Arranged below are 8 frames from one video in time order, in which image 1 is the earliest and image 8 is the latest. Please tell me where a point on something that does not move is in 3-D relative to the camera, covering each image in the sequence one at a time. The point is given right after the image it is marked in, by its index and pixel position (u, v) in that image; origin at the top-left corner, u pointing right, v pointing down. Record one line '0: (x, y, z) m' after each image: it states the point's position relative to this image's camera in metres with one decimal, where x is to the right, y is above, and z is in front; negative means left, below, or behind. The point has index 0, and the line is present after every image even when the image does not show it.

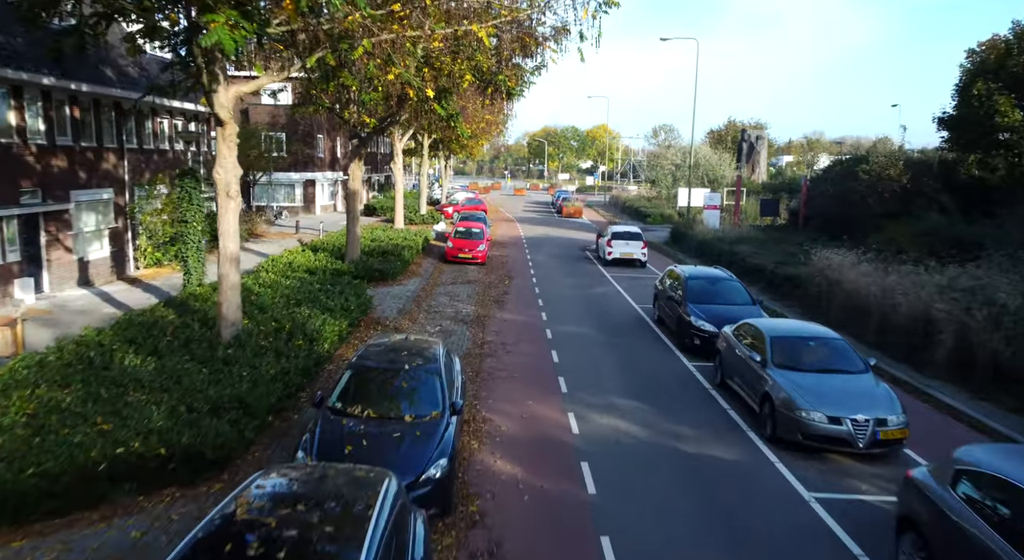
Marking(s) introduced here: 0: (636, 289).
0: (+3.6, -0.3, +19.9) m
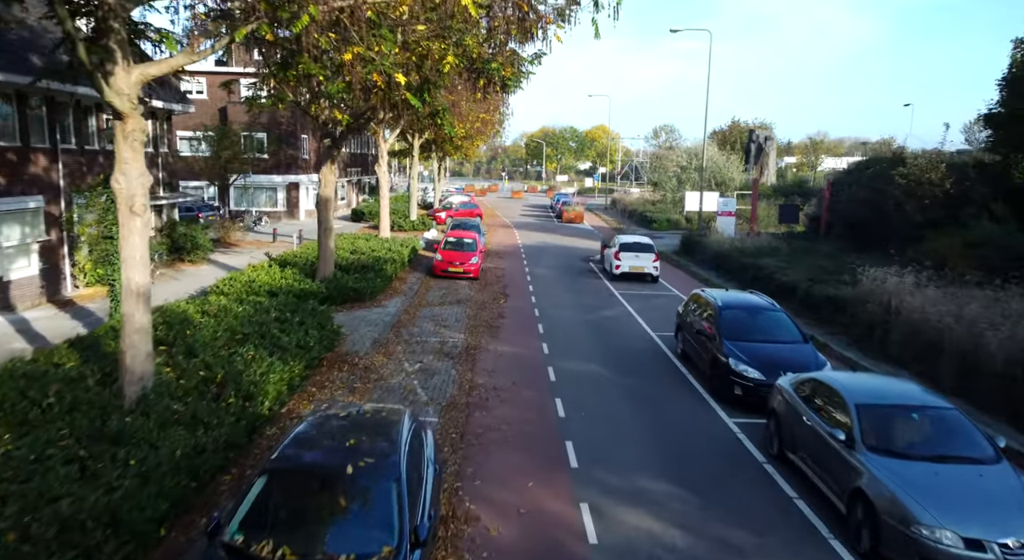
0: (+3.5, -0.8, +17.4) m
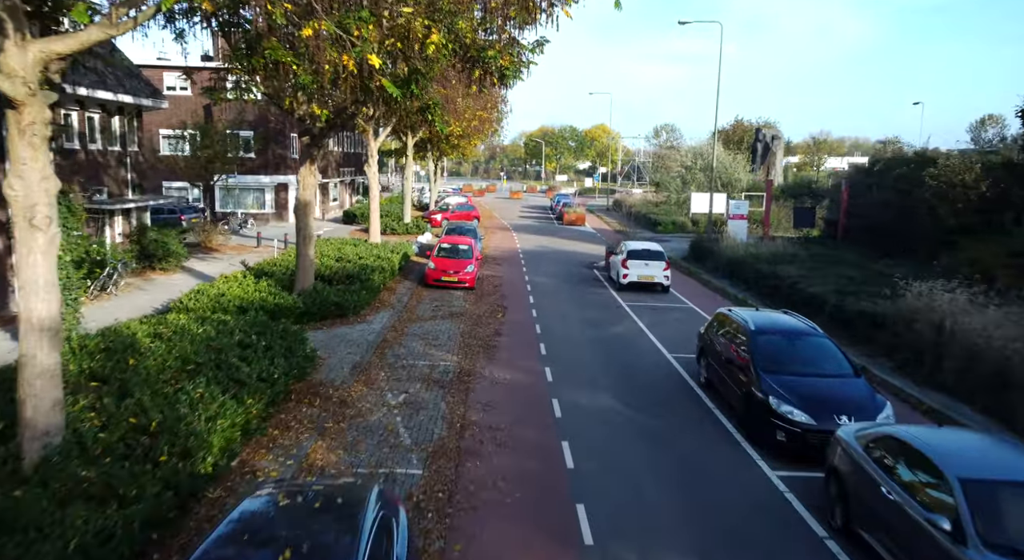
0: (+3.5, -1.1, +15.7) m
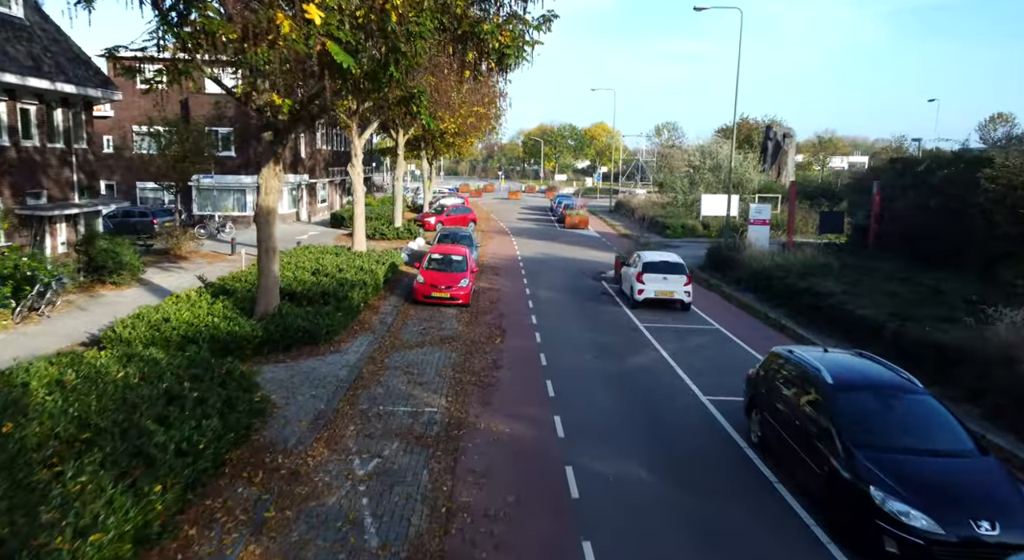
0: (+3.5, -1.5, +13.4) m
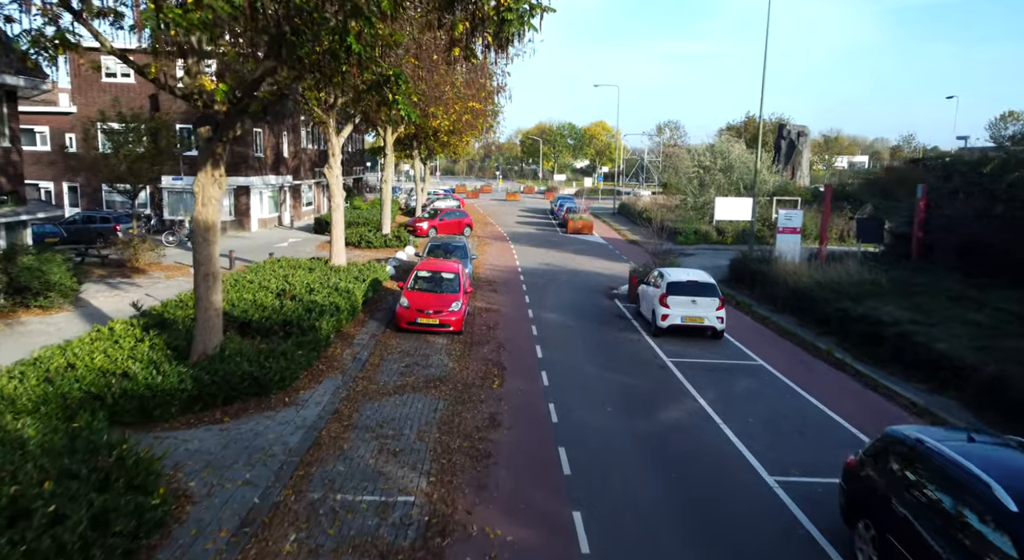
0: (+3.5, -2.0, +10.7) m
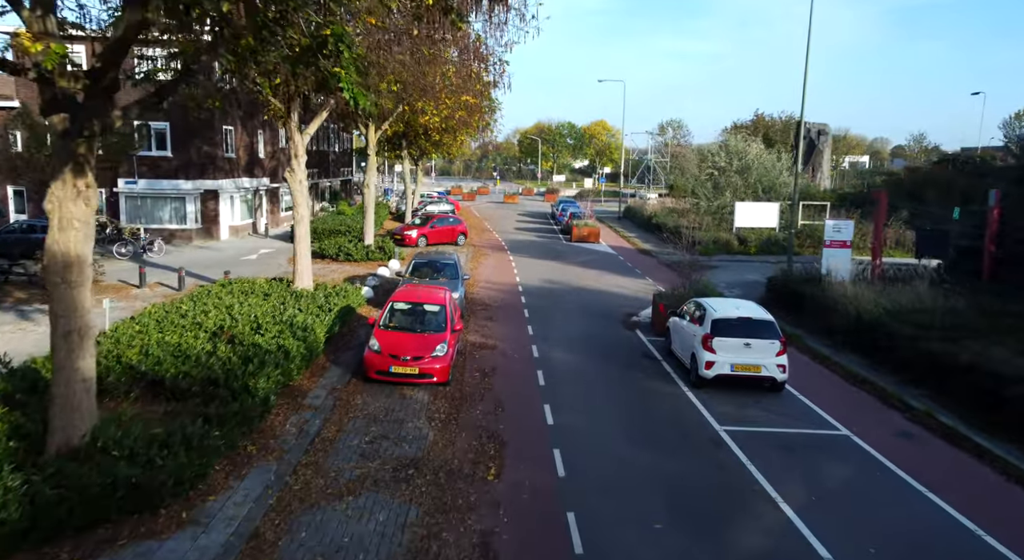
0: (+3.5, -2.6, +7.4) m
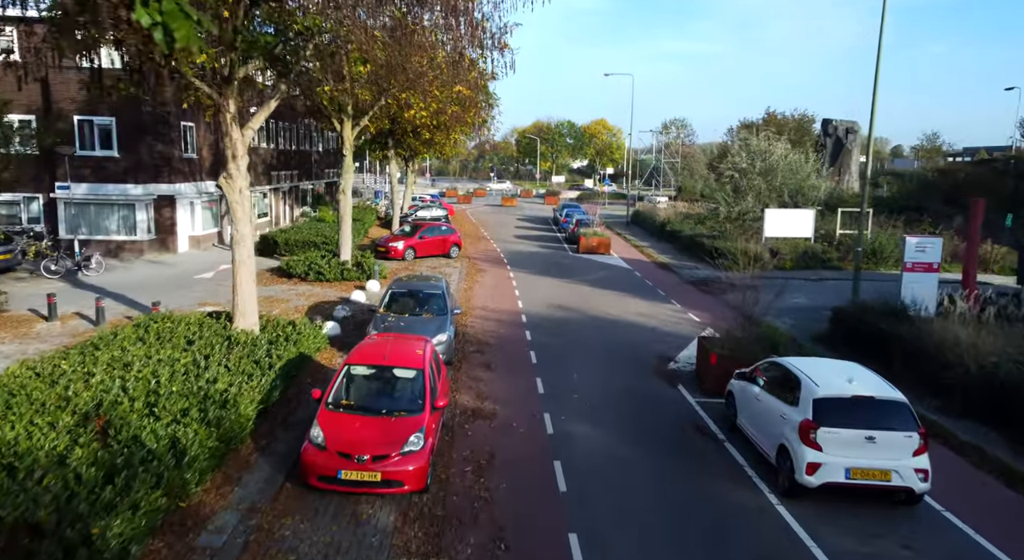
0: (+3.6, -3.3, +3.7) m
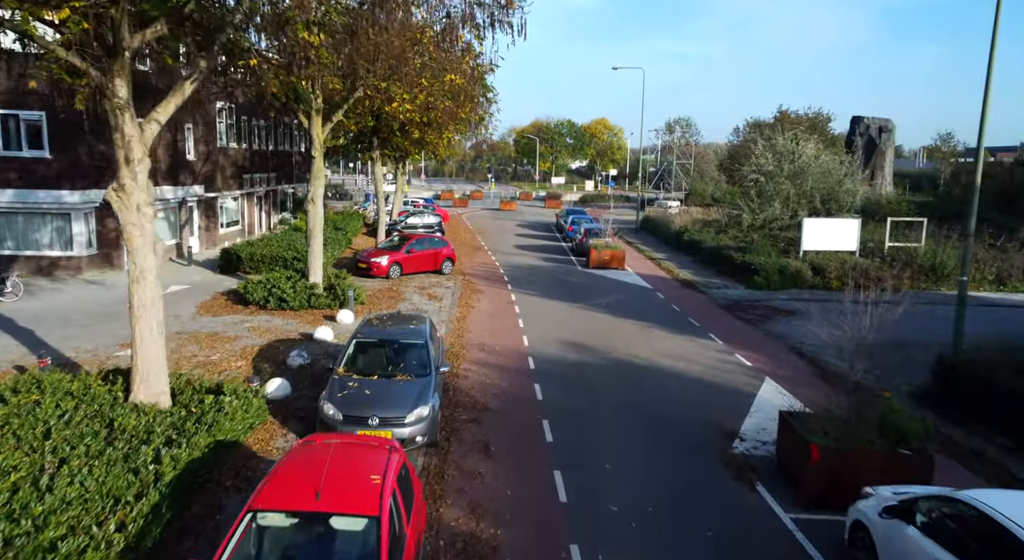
0: (+3.8, -4.0, +0.1) m
